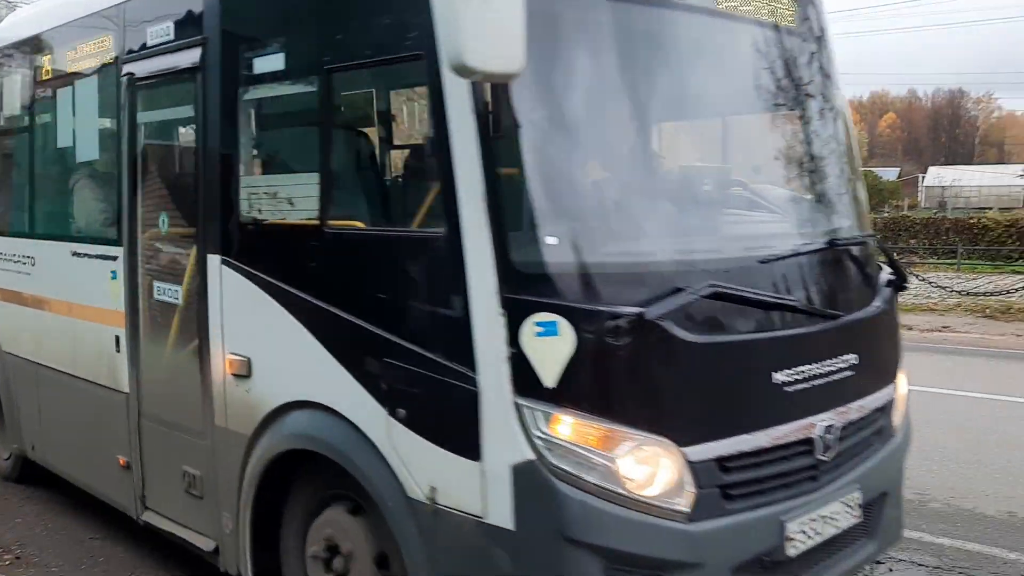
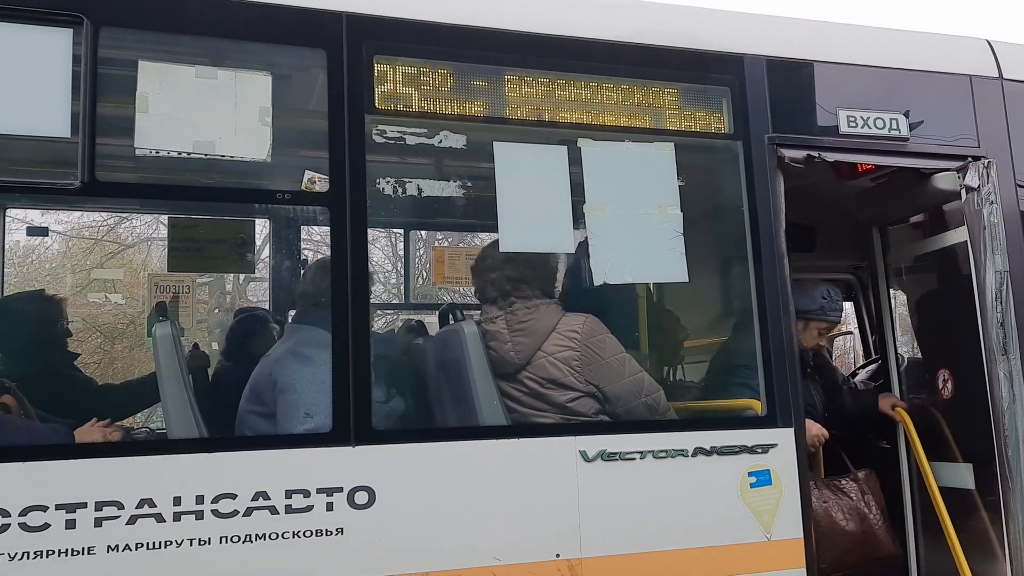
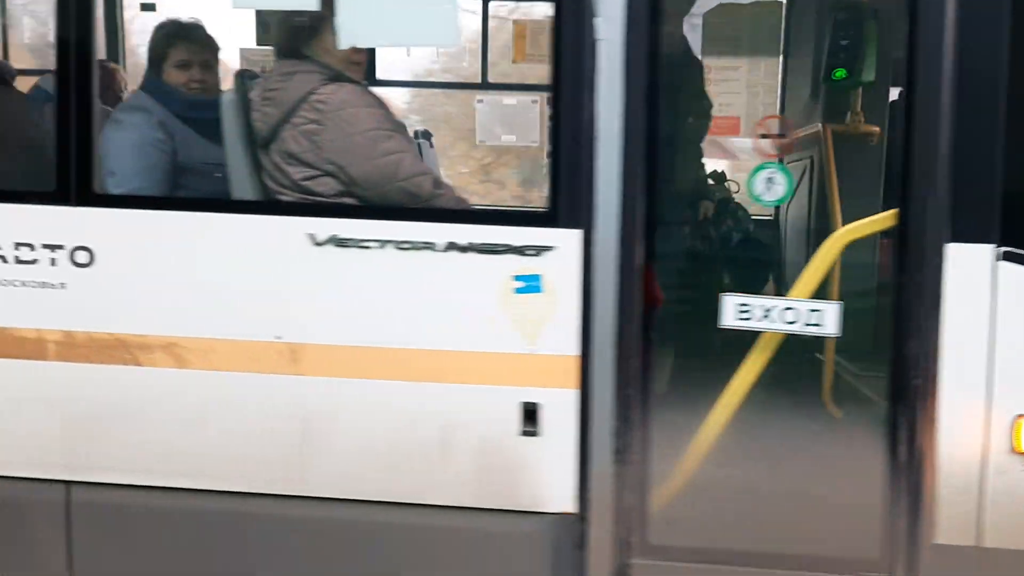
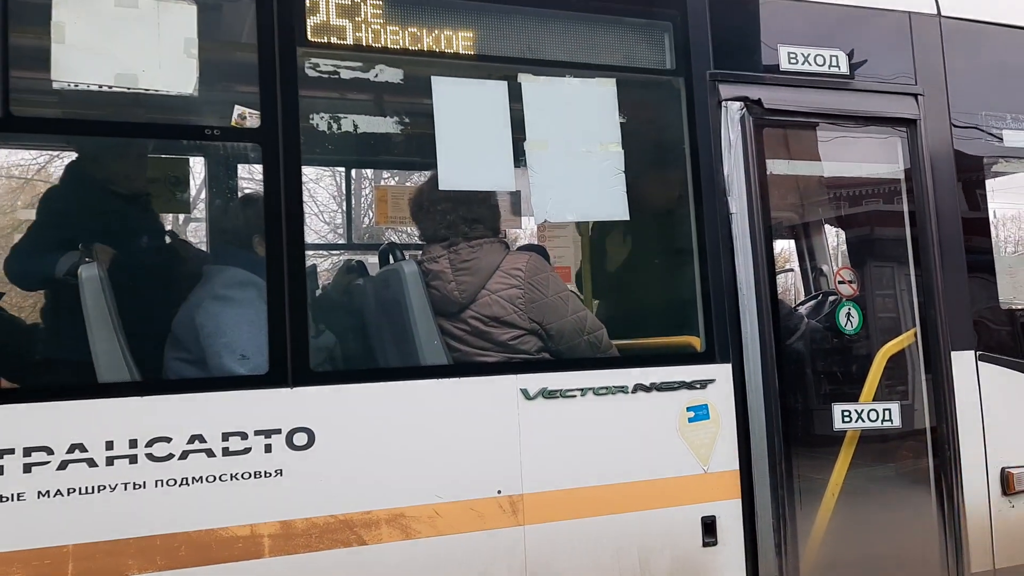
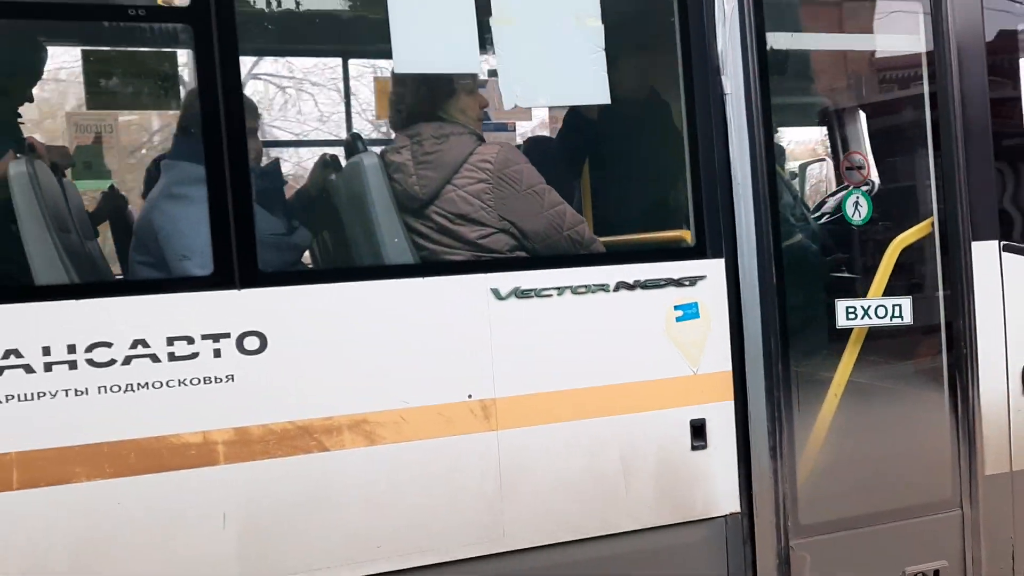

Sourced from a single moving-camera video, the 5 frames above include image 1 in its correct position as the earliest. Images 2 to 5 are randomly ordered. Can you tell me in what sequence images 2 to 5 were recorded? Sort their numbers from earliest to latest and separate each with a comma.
3, 5, 4, 2
